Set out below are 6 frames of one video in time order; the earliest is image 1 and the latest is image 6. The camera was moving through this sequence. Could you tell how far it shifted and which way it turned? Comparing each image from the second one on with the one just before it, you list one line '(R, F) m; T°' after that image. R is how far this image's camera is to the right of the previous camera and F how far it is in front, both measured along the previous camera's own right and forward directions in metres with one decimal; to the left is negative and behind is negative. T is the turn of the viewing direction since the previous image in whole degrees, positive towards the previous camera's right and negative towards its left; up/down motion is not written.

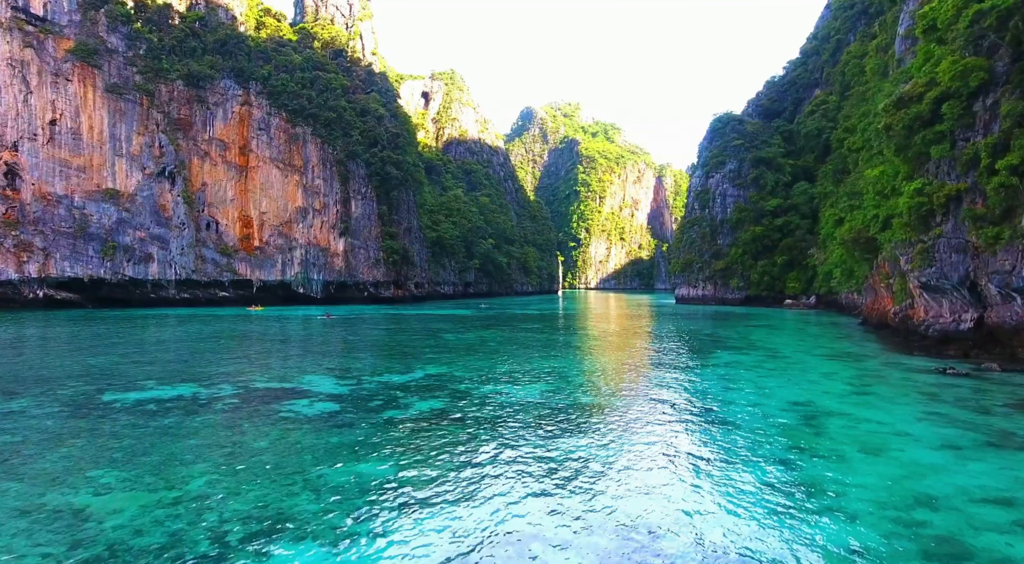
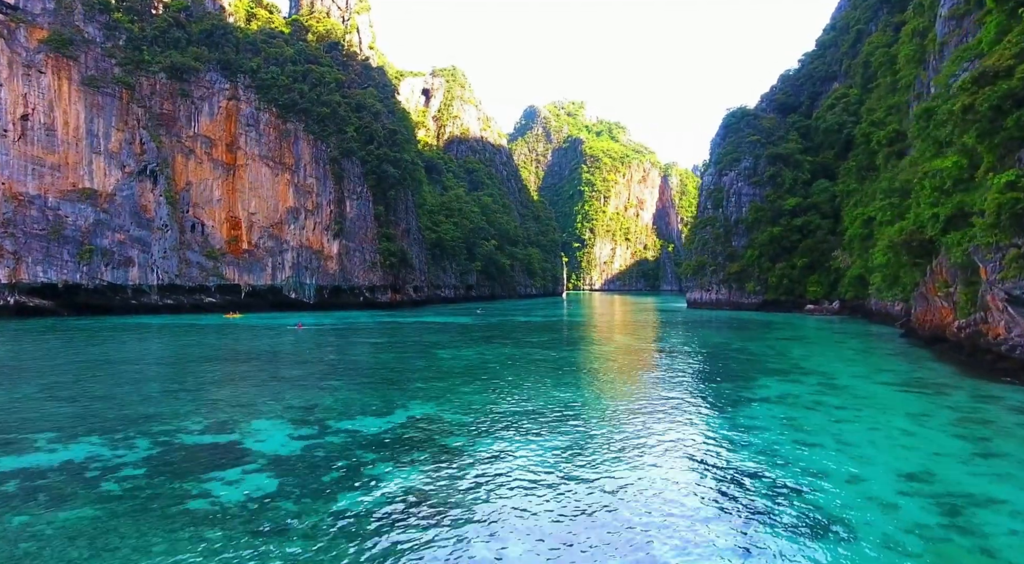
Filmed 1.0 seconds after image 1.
(0.0, +2.1) m; 0°
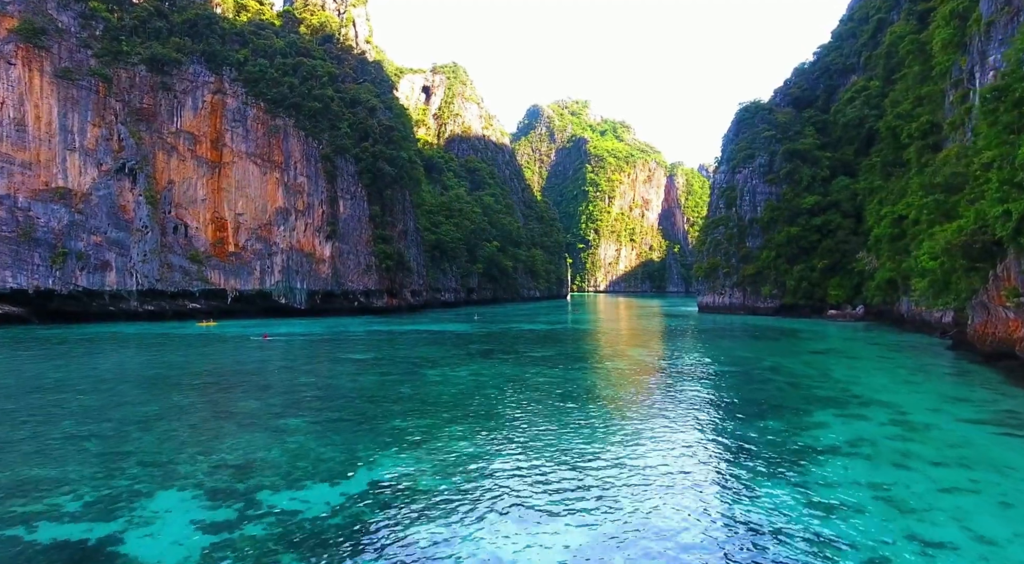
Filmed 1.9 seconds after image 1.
(+0.1, +2.0) m; 0°
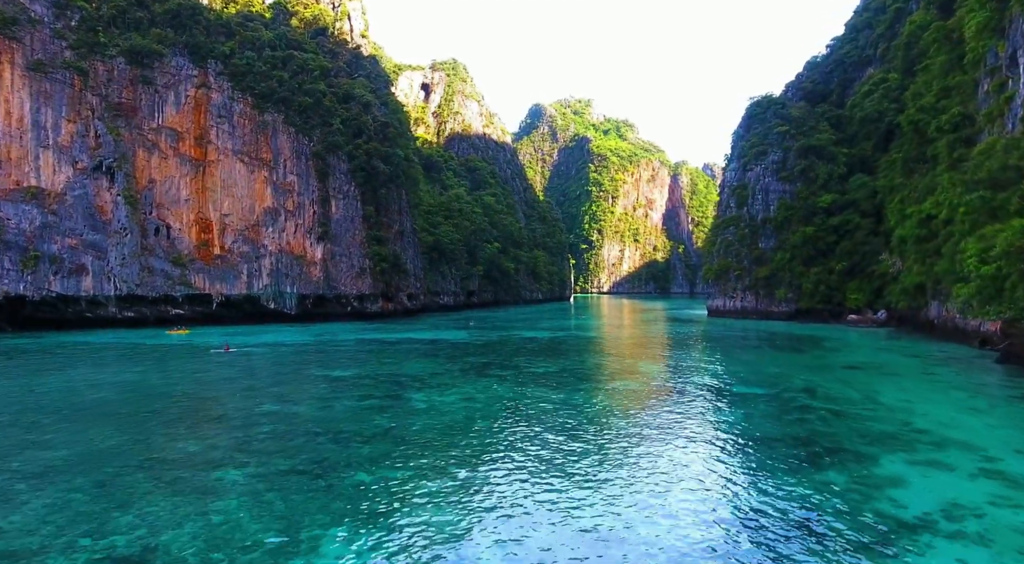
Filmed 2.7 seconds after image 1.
(+0.1, +1.7) m; 0°
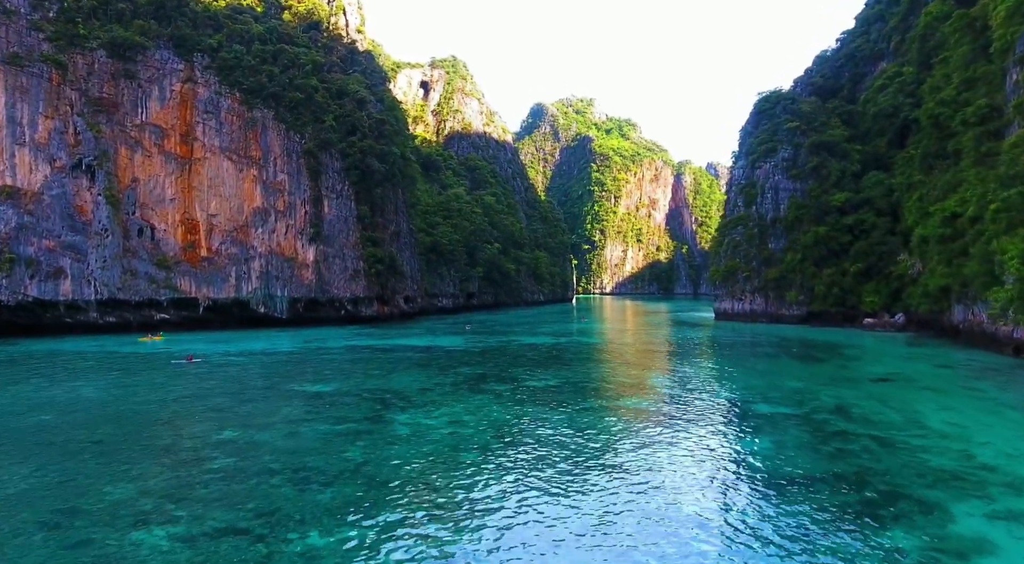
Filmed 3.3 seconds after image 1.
(+0.1, +1.3) m; 0°
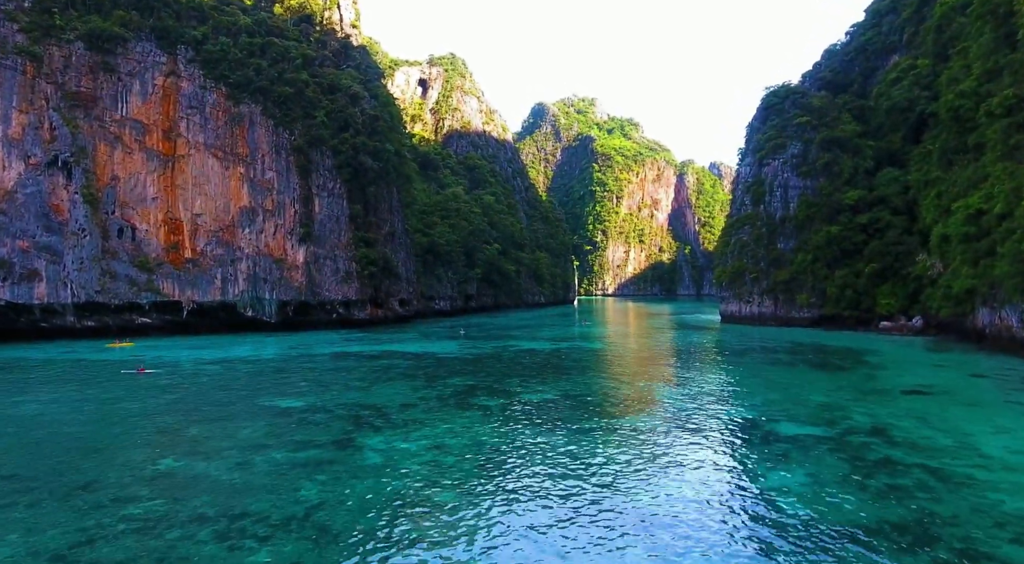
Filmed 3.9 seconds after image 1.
(+0.2, +1.3) m; 0°
